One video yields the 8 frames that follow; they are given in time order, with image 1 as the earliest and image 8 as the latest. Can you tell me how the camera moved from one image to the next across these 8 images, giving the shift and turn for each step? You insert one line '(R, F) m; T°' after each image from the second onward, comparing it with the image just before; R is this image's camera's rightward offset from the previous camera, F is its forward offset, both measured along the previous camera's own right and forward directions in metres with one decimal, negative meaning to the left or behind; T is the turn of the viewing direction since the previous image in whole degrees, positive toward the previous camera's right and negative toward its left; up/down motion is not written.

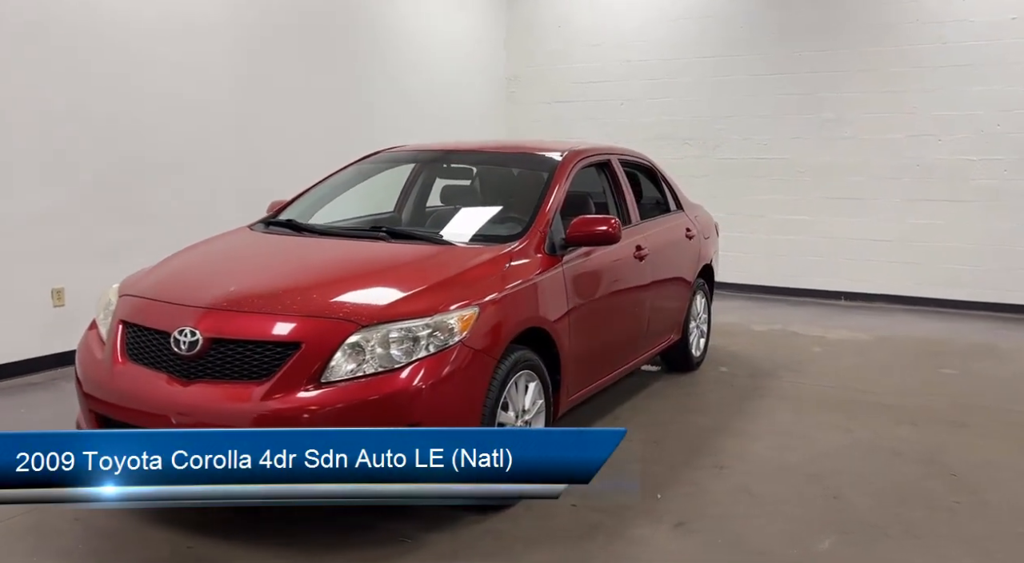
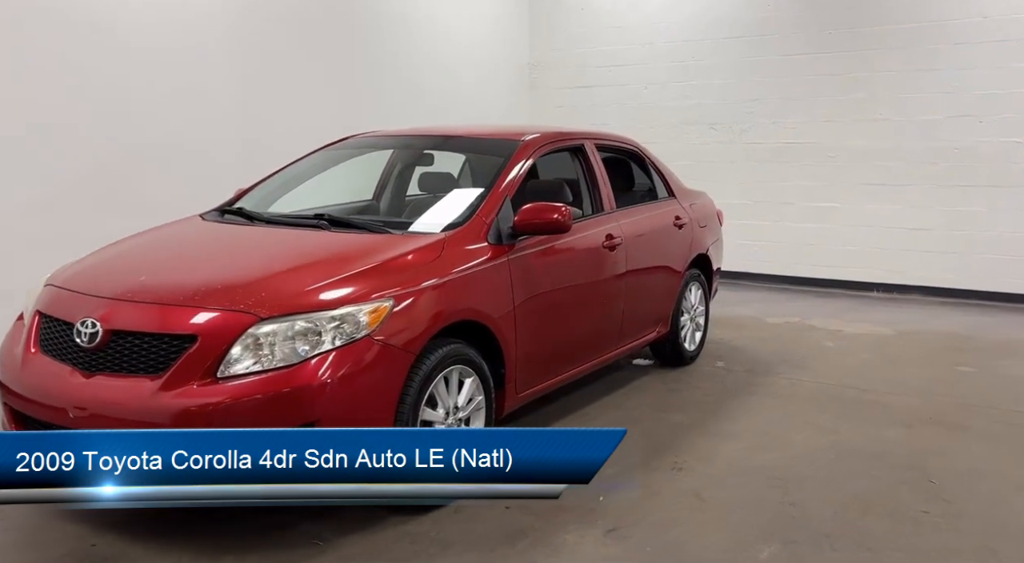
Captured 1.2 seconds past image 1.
(+0.4, +0.2) m; -4°
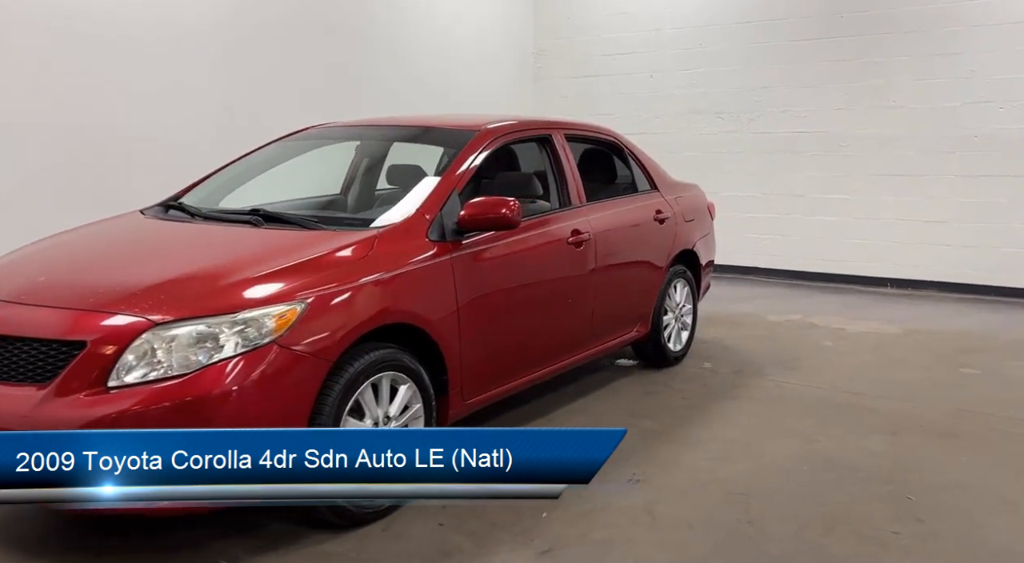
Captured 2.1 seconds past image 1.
(+0.3, +0.2) m; -2°
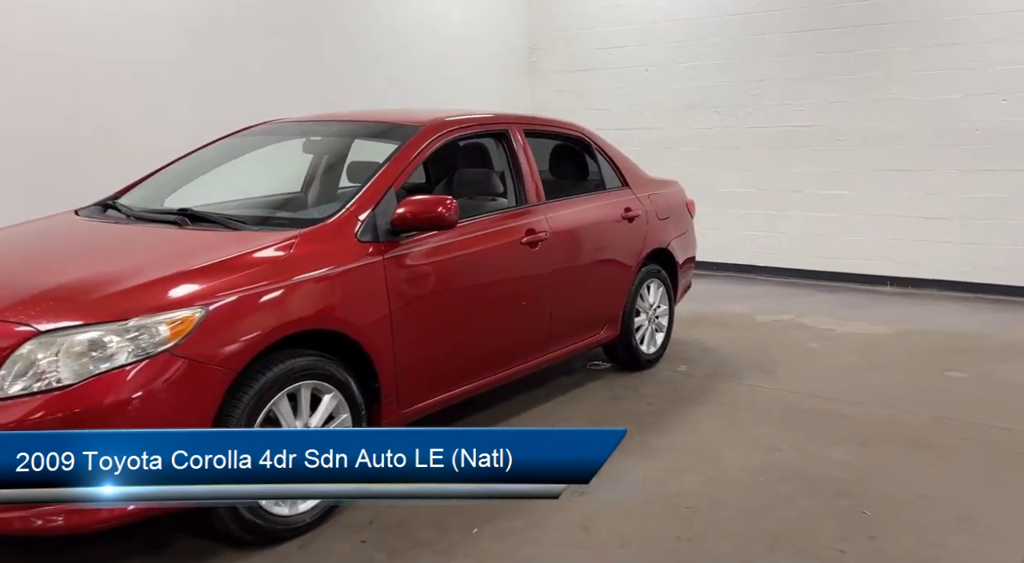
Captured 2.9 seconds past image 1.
(+0.3, +0.1) m; -1°
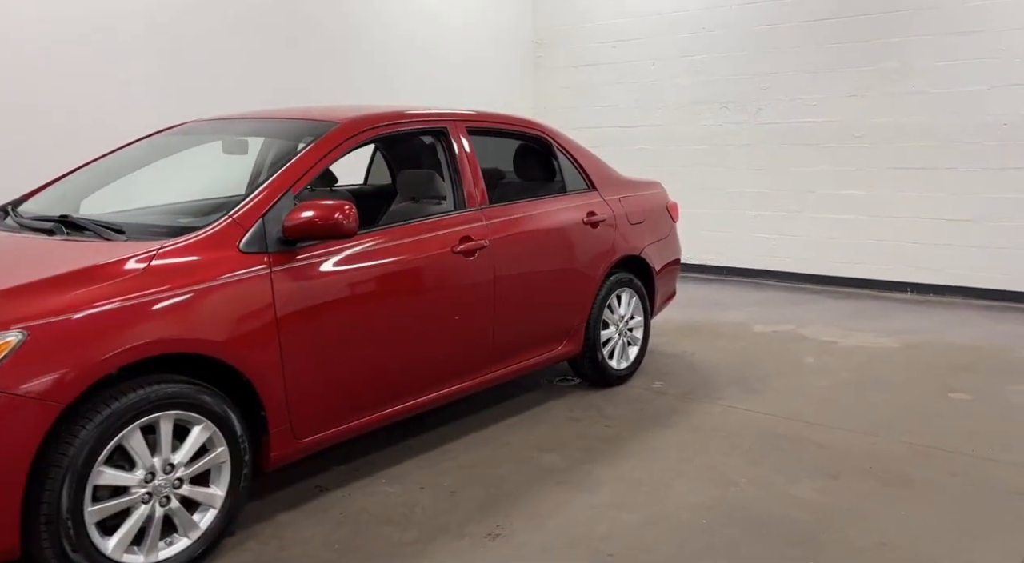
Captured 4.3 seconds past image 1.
(+0.4, +0.3) m; -3°
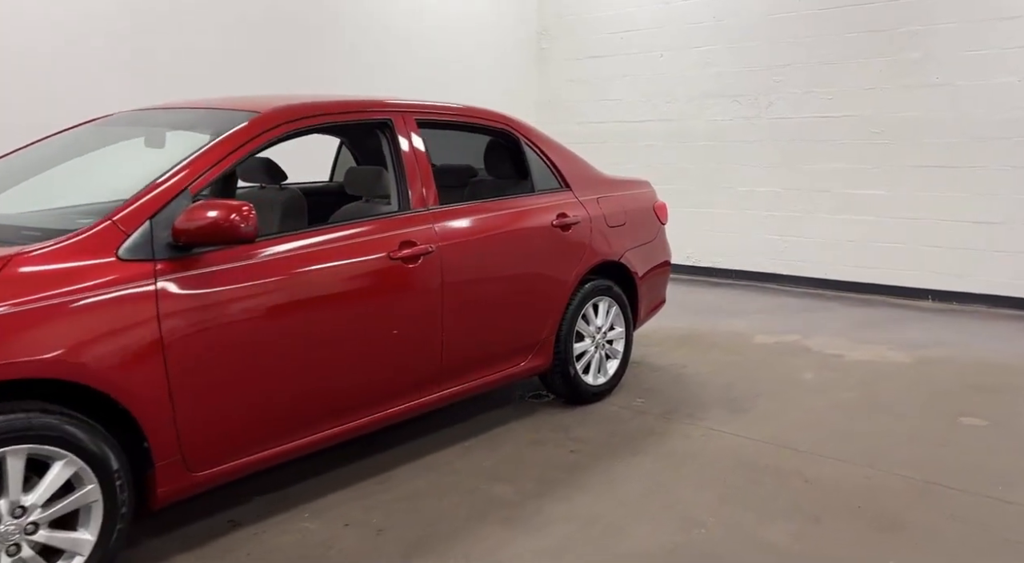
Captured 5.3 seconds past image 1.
(+0.3, +0.3) m; -2°
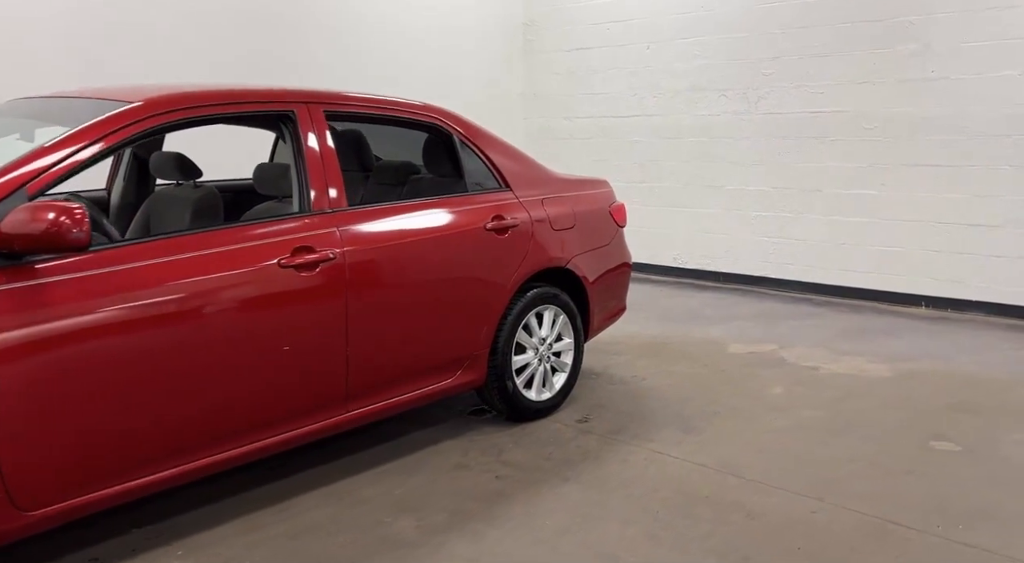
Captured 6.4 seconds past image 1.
(+0.3, +0.3) m; -1°
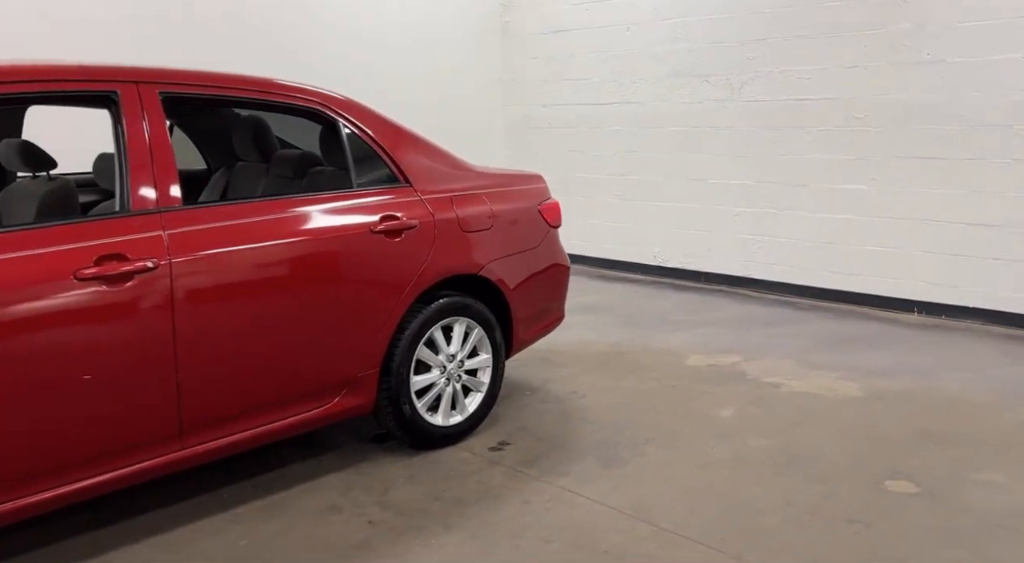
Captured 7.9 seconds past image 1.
(+0.4, +0.4) m; -1°
